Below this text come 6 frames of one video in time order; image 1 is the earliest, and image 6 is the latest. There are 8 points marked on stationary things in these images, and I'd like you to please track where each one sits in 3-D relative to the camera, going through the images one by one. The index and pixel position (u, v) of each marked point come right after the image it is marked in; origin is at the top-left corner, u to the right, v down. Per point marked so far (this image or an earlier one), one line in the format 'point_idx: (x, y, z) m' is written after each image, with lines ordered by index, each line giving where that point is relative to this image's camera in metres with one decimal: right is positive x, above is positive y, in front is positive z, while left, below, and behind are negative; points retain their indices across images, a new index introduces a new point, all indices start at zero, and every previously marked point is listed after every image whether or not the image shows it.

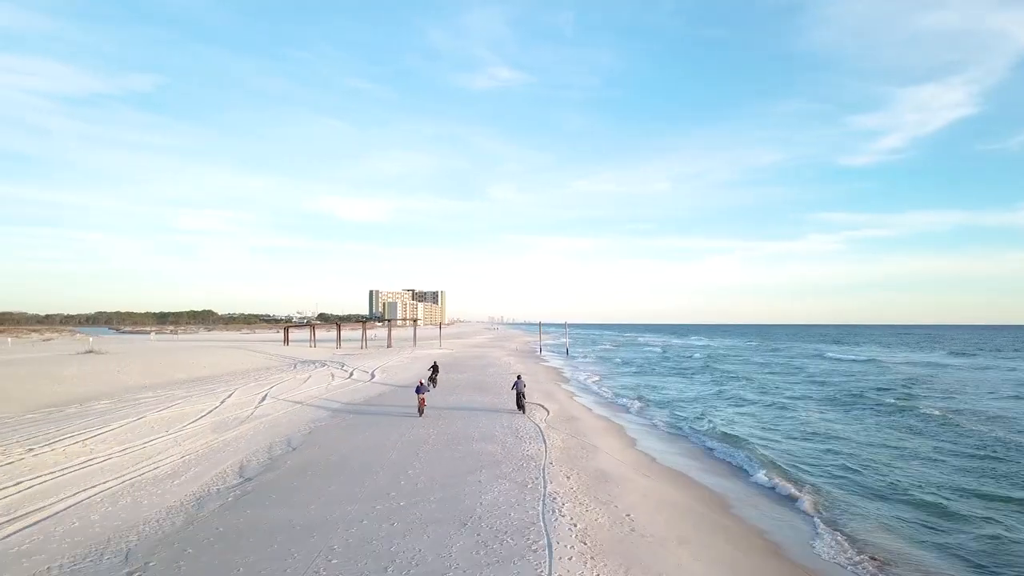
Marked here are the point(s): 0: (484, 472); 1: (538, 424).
0: (-0.5, -3.3, +10.1) m
1: (+0.7, -3.7, +15.5) m
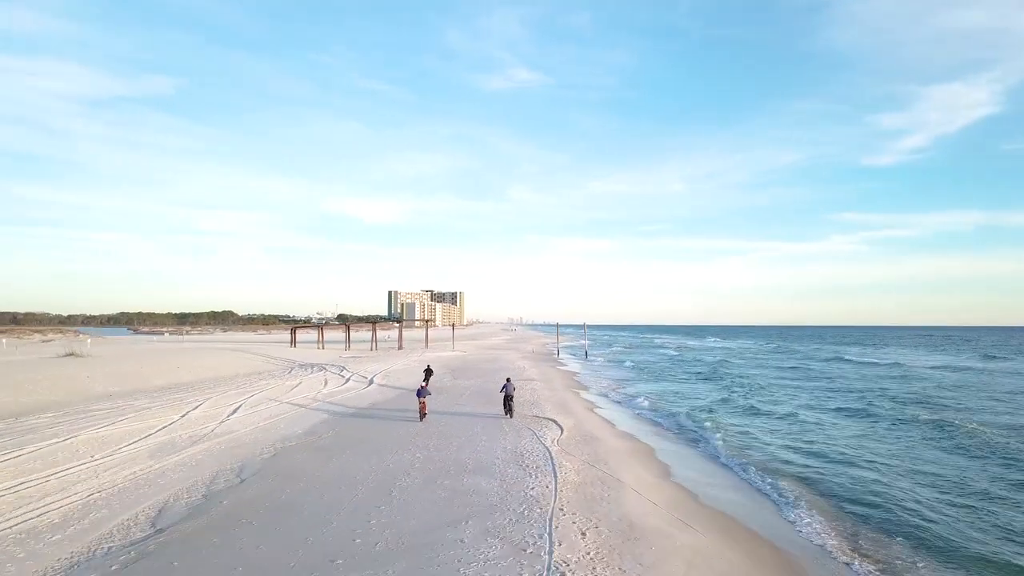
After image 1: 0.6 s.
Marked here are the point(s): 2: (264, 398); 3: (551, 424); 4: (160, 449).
0: (-0.6, -3.2, +7.6) m
1: (+0.8, -3.6, +12.9) m
2: (-8.5, -3.8, +19.1) m
3: (+1.1, -3.8, +15.9) m
4: (-7.2, -3.3, +11.3) m
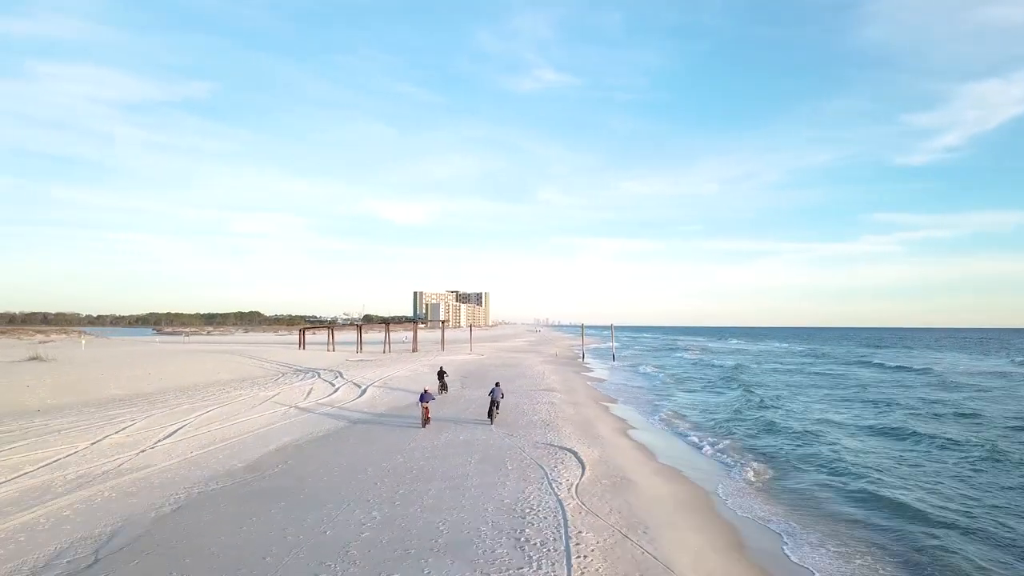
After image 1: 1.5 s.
0: (-0.8, -3.0, +4.0) m
1: (+0.8, -3.4, +9.3) m
2: (-8.1, -3.6, +15.9) m
3: (+1.3, -3.6, +12.3) m
4: (-7.2, -3.1, +8.1) m
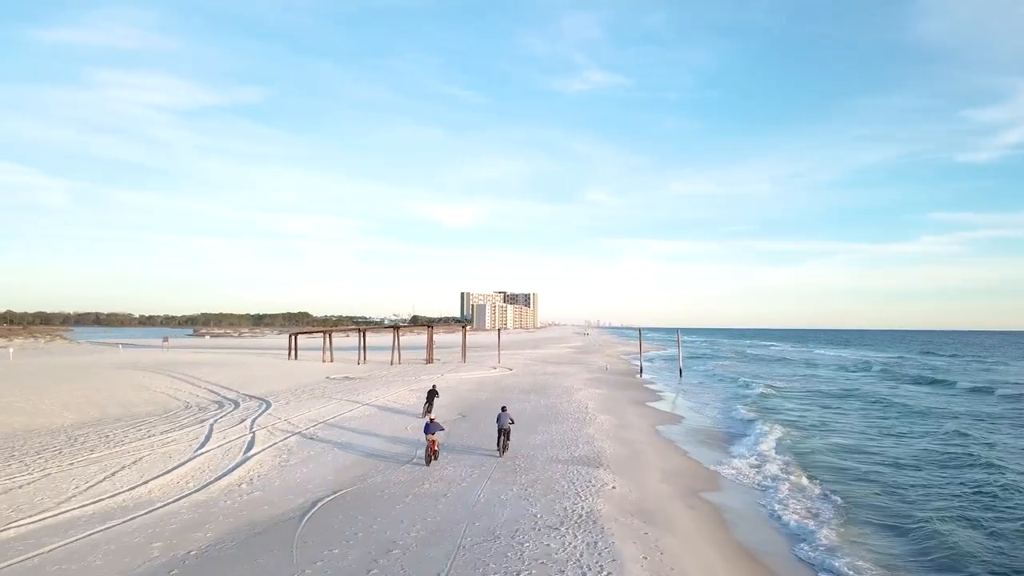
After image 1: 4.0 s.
0: (-2.2, -2.6, -6.0) m
1: (-0.1, -3.0, -0.9) m
2: (-8.4, -3.2, +6.5) m
3: (+0.6, -3.3, +2.0) m
4: (-8.2, -2.7, -1.4) m
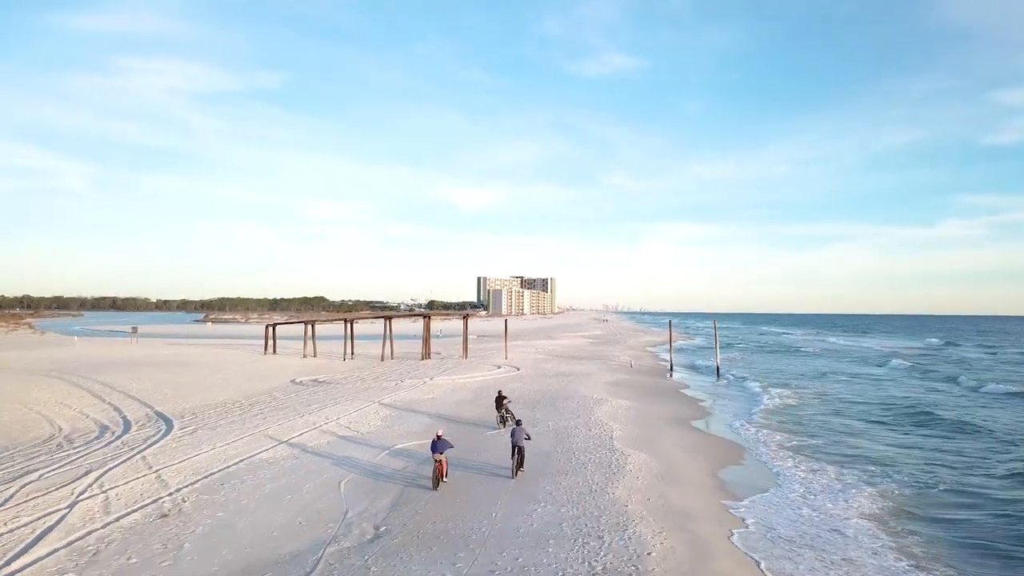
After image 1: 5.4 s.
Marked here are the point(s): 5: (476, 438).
0: (-3.1, -2.8, -11.4) m
1: (-0.9, -3.1, -6.3) m
2: (-9.0, -3.2, +1.4) m
3: (0.0, -3.3, -3.4) m
4: (-9.0, -2.8, -6.6) m
5: (-1.2, -4.3, +15.1) m
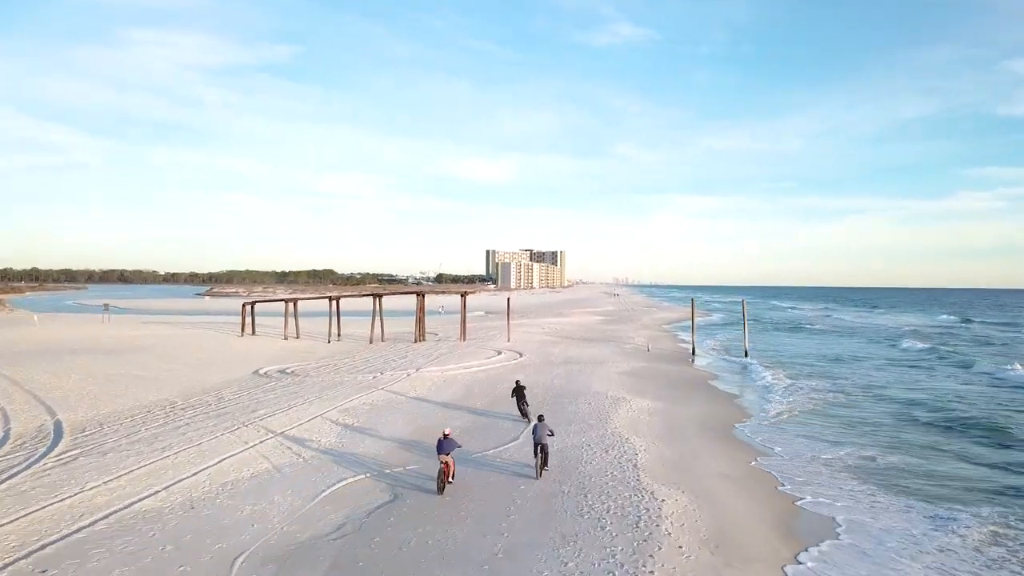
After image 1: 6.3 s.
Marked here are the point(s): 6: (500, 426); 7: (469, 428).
0: (-3.7, -3.7, -14.8) m
1: (-1.4, -3.7, -9.8) m
2: (-9.3, -3.3, -2.0) m
3: (-0.5, -3.7, -6.9) m
4: (-9.5, -3.4, -9.9) m
5: (-1.4, -3.8, +11.7) m
6: (-0.6, -3.7, +13.3) m
7: (-1.2, -3.7, +14.2) m
